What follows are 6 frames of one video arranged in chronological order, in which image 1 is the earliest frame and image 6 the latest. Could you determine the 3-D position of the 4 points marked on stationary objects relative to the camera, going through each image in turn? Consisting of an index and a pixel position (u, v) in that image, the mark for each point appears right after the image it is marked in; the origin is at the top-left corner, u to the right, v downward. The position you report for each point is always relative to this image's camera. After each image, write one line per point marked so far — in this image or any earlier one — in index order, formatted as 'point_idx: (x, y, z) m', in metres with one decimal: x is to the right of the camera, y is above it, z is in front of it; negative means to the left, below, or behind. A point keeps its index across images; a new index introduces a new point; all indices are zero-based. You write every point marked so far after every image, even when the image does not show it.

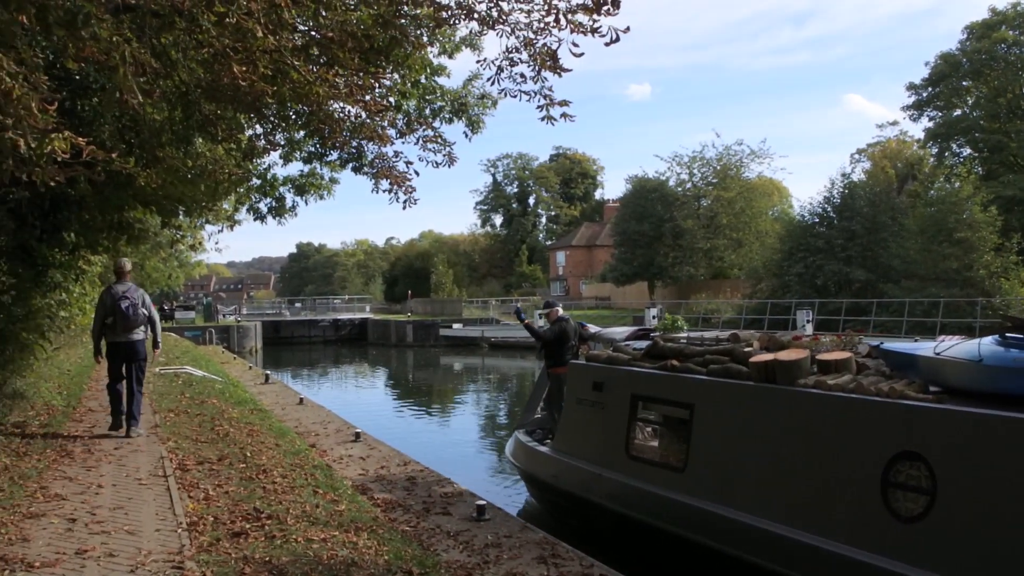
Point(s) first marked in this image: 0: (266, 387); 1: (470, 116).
0: (-3.6, -1.4, +16.3) m
1: (-0.3, +1.4, +9.2) m
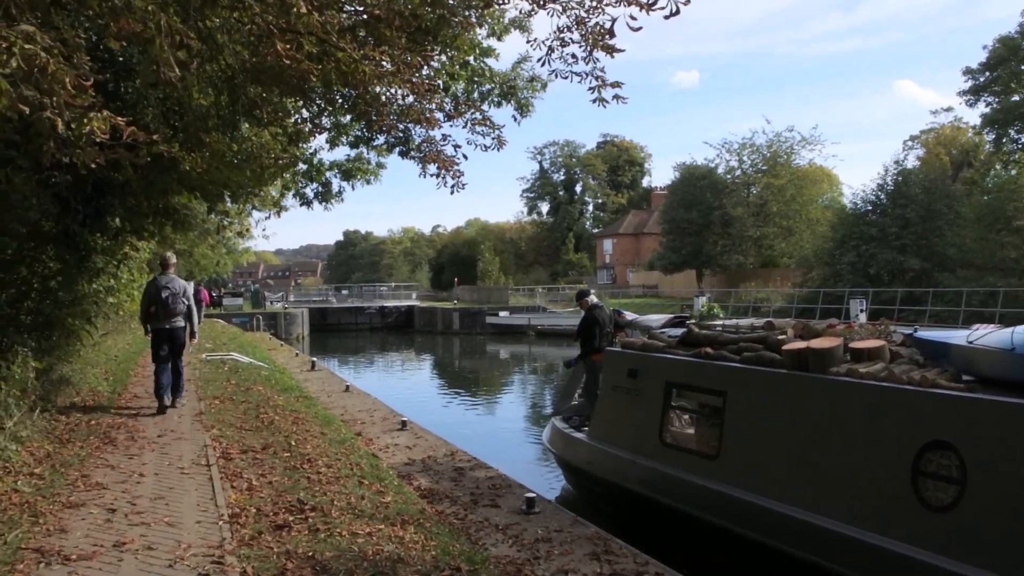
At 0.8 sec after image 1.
0: (-2.9, -1.2, +16.2) m
1: (+0.1, +1.5, +9.1) m
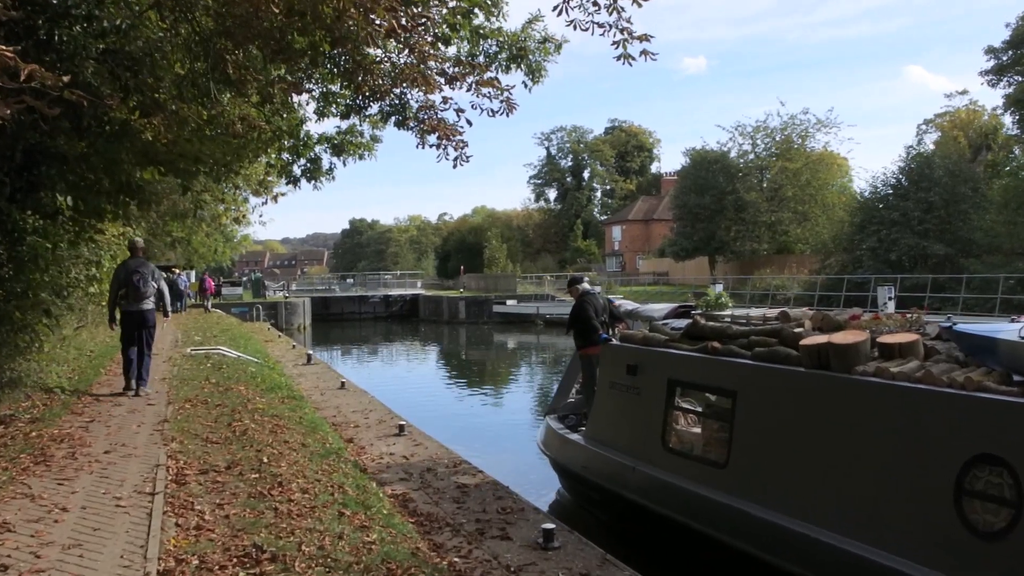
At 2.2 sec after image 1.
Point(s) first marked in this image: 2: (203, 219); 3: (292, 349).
0: (-2.8, -1.1, +15.3) m
1: (+0.1, +1.6, +8.1) m
2: (-5.3, +1.2, +19.6) m
3: (-3.8, -1.1, +19.7) m
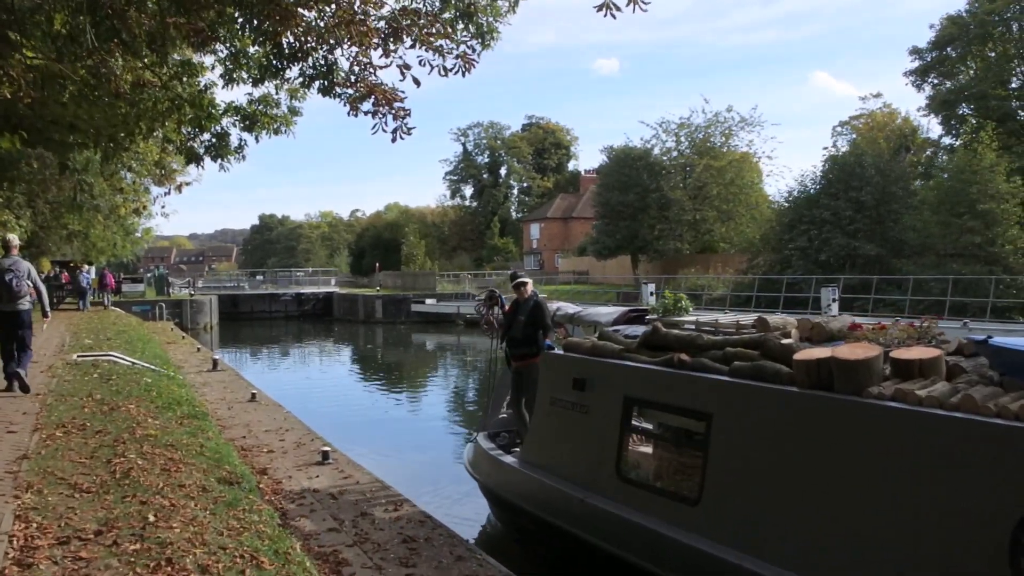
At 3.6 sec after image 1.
0: (-3.7, -1.0, +13.9) m
1: (-0.2, +1.6, +6.9) m
2: (-6.5, +1.2, +18.0) m
3: (-5.0, -1.0, +18.2) m
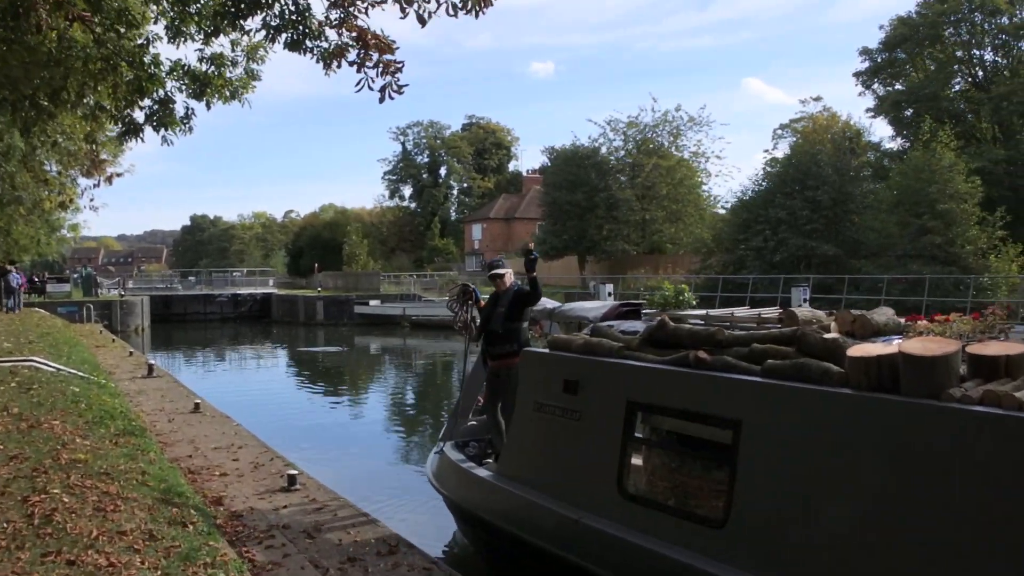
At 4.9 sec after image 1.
0: (-4.1, -1.0, +12.8) m
1: (-0.2, +1.6, +6.0) m
2: (-7.2, +1.2, +16.6) m
3: (-5.7, -1.0, +17.0) m
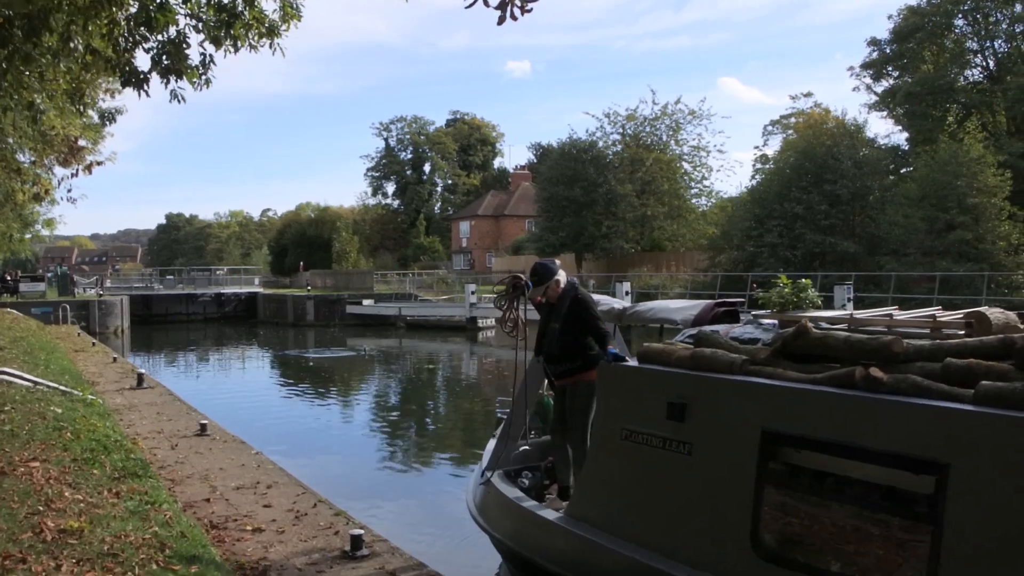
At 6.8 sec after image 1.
0: (-3.8, -1.0, +11.4) m
1: (+0.2, +1.6, +4.7) m
2: (-6.9, +1.3, +15.2) m
3: (-5.5, -1.0, +15.5) m
